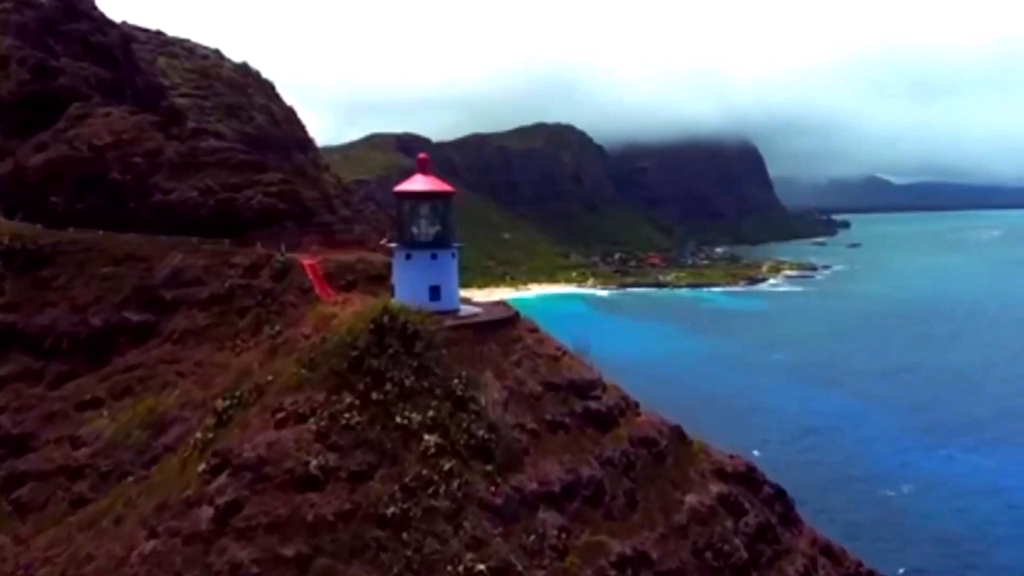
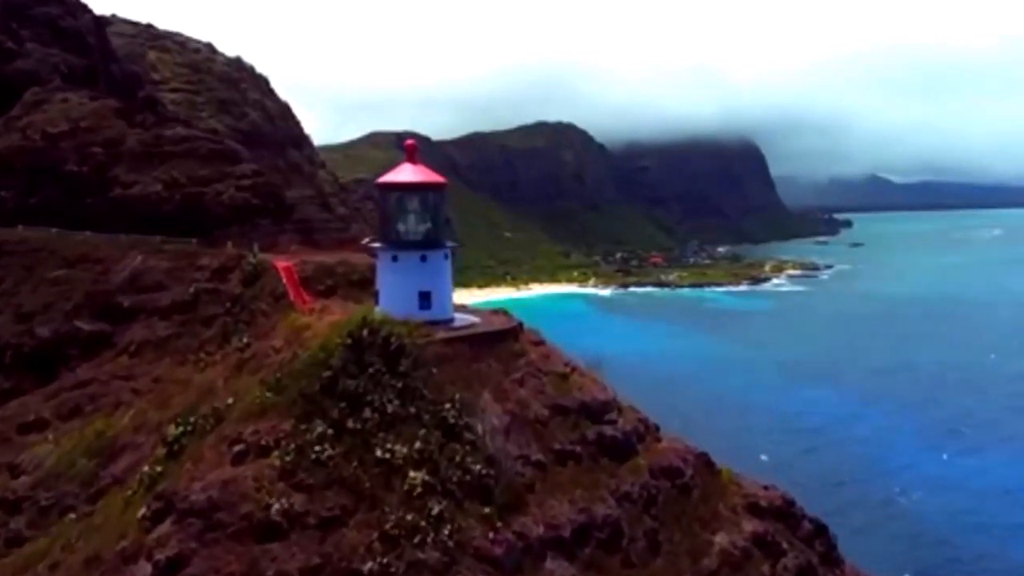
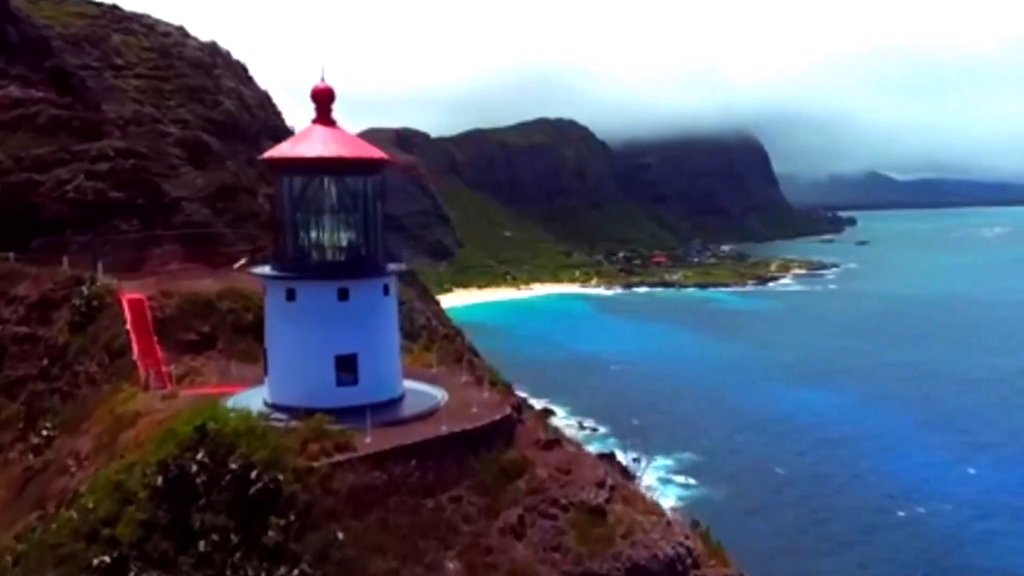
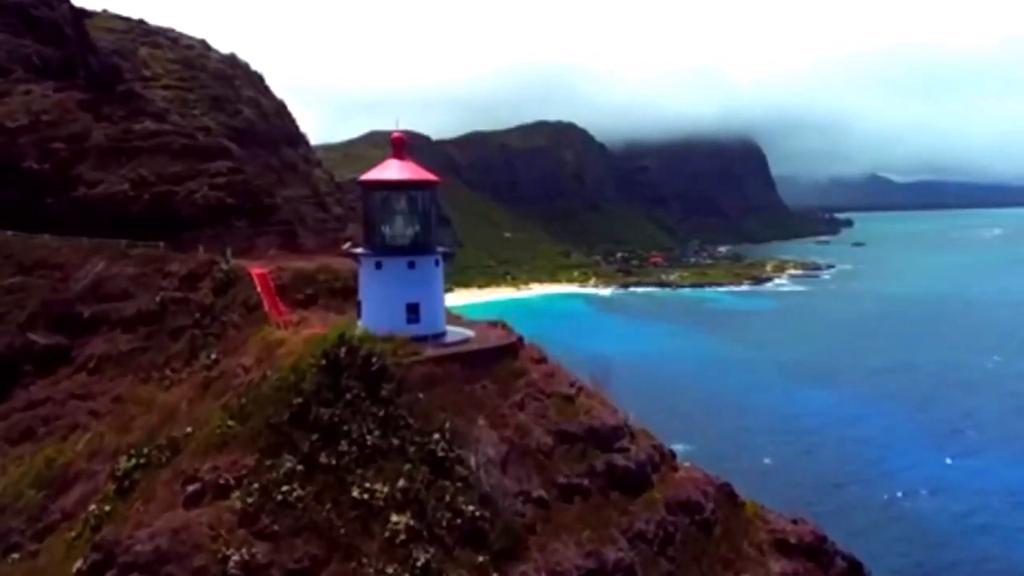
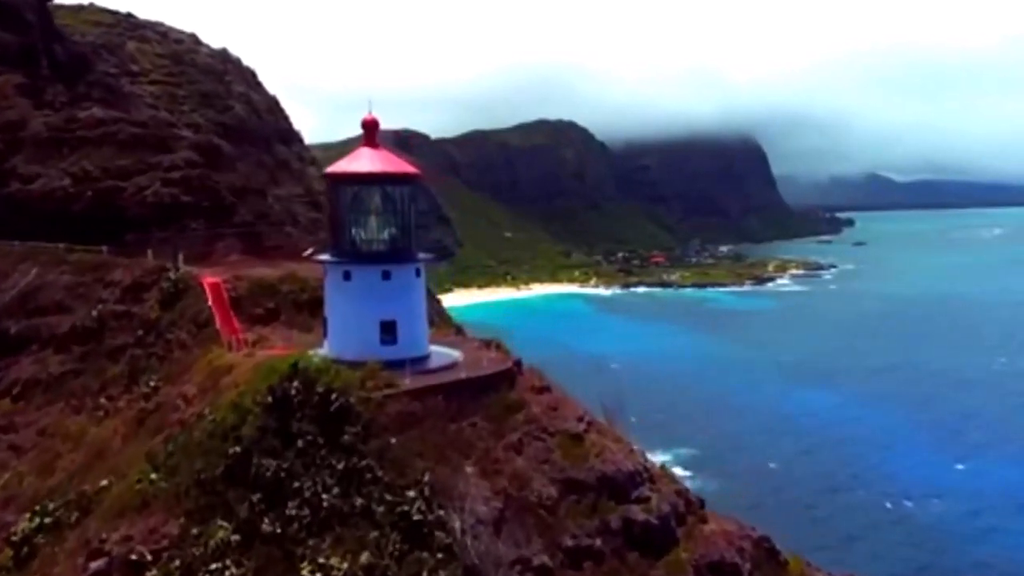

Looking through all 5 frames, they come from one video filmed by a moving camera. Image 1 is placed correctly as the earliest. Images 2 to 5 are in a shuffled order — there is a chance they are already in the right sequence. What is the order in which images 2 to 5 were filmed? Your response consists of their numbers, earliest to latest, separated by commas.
2, 4, 5, 3
